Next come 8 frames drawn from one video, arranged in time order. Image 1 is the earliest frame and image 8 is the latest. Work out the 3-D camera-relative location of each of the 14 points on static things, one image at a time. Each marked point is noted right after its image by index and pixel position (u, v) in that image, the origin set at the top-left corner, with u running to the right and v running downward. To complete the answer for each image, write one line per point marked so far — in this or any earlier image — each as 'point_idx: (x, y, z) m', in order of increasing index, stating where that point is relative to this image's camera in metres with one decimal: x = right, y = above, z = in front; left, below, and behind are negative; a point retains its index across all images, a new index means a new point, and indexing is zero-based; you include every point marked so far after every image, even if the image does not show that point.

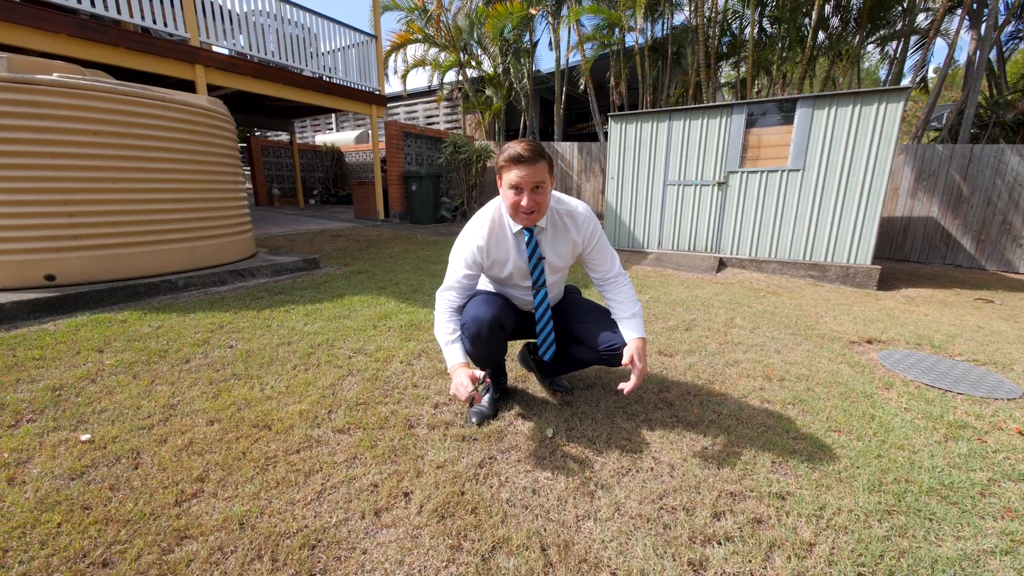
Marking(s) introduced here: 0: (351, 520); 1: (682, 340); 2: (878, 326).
0: (-0.5, -0.7, +1.2) m
1: (+1.1, -0.3, +2.8) m
2: (+3.0, -0.3, +3.5) m
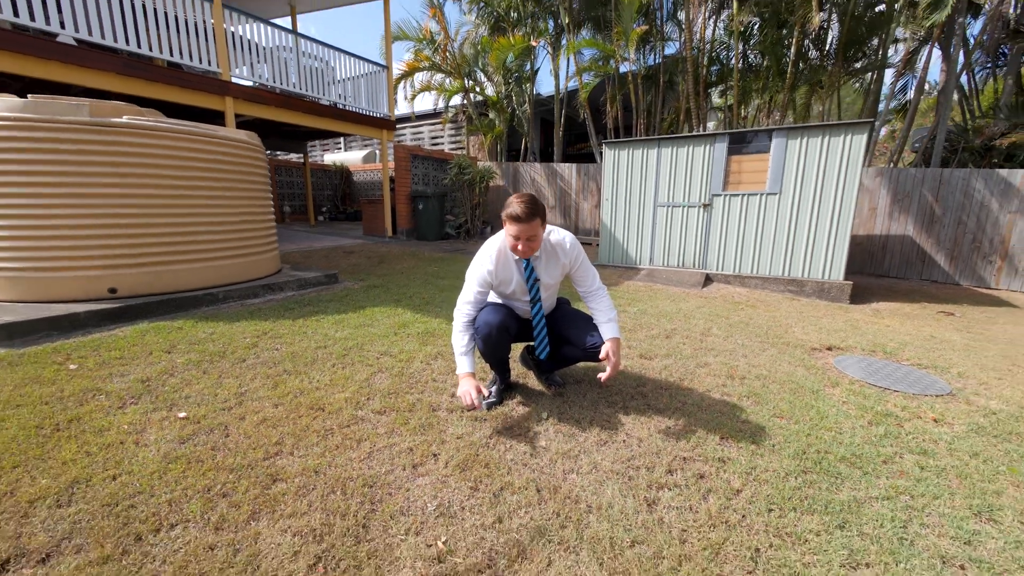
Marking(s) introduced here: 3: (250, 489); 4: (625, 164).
0: (-0.5, -0.7, +1.6) m
1: (+1.1, -0.4, +3.2) m
2: (+3.1, -0.4, +3.9) m
3: (-0.9, -0.7, +1.5) m
4: (+1.8, +1.9, +6.5) m
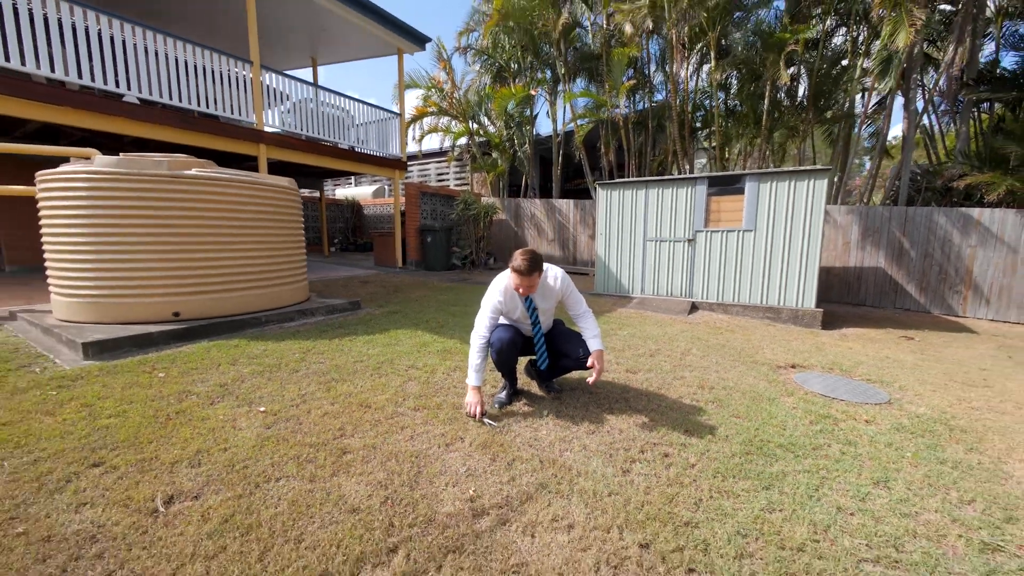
0: (-0.4, -0.8, +2.2) m
1: (+1.2, -0.7, +3.7) m
2: (+3.1, -0.7, +4.4) m
3: (-0.9, -0.8, +2.0) m
4: (+1.8, +1.5, +7.2) m
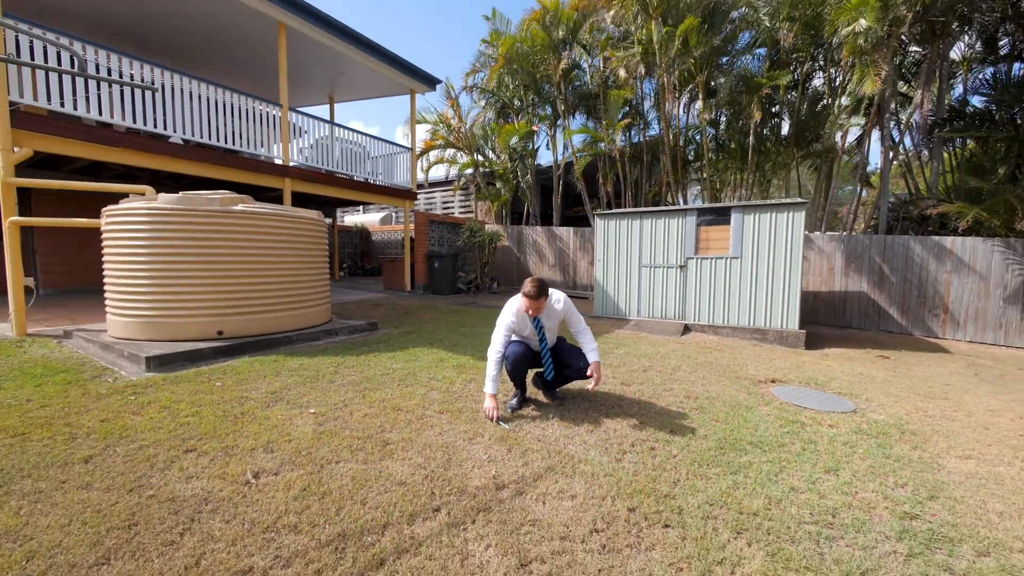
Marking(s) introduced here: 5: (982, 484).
0: (-0.3, -0.9, +2.6) m
1: (+1.3, -0.9, +4.2) m
2: (+3.2, -1.0, +4.9) m
3: (-0.8, -0.9, +2.5) m
4: (+1.9, +1.0, +7.8) m
5: (+2.8, -1.2, +2.5) m
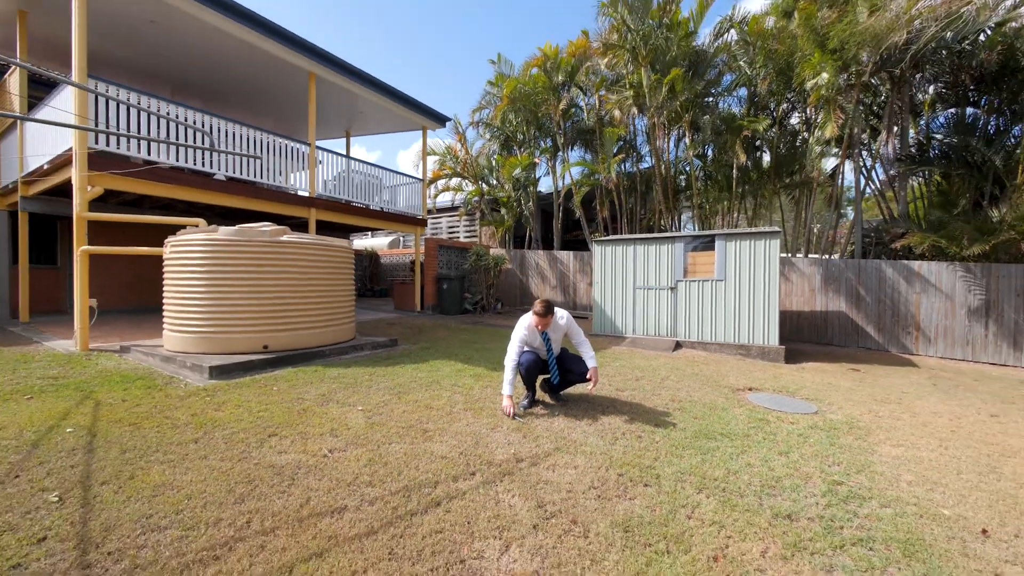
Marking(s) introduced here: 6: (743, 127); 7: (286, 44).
0: (-0.2, -1.1, +3.2) m
1: (+1.4, -1.1, +4.8) m
2: (+3.3, -1.2, +5.5) m
3: (-0.7, -1.1, +3.1) m
4: (+2.0, +0.6, +8.5) m
5: (+2.9, -1.3, +3.1) m
6: (+5.6, +3.9, +10.1) m
7: (-4.1, +4.4, +7.7) m
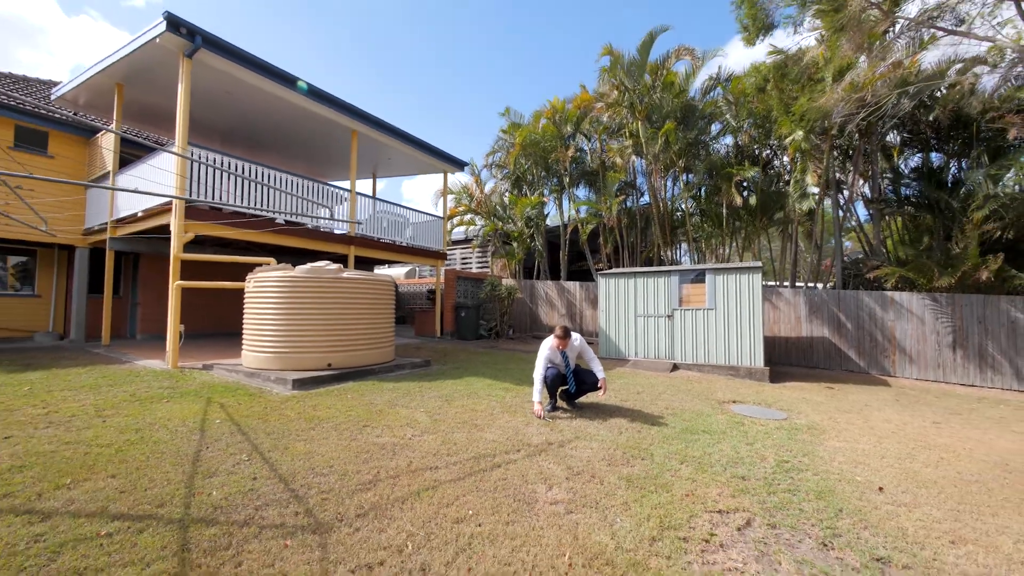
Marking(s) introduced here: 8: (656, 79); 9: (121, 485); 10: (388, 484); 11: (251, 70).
0: (+0.1, -1.4, +4.2) m
1: (+1.7, -1.5, +5.8) m
2: (+3.6, -1.7, +6.5) m
3: (-0.4, -1.4, +4.1) m
4: (+2.3, 0.0, +9.6) m
5: (+3.2, -1.6, +4.1) m
6: (+5.9, +3.1, +11.4) m
7: (-3.8, +3.8, +9.1) m
8: (+4.0, +5.7, +11.5) m
9: (-2.5, -1.2, +2.7) m
10: (-0.8, -1.3, +2.8) m
11: (-4.6, +3.8, +7.4) m
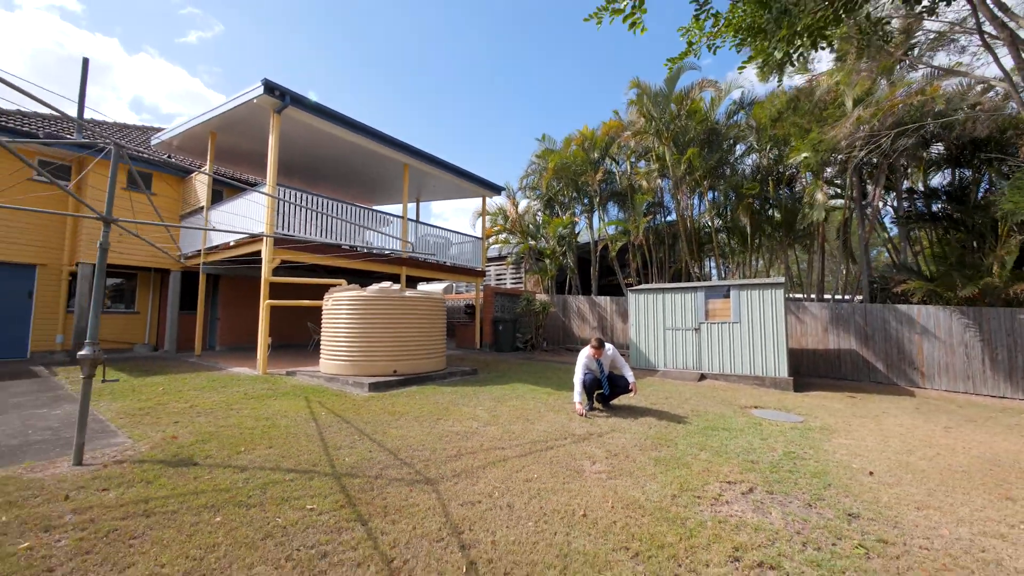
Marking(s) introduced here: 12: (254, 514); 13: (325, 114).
0: (+0.6, -1.6, +5.1) m
1: (+2.3, -1.7, +6.5) m
2: (+4.3, -1.9, +7.0) m
3: (+0.1, -1.6, +4.9) m
4: (+3.2, -0.4, +10.3) m
5: (+3.7, -1.8, +4.7) m
6: (+6.9, +2.7, +11.9) m
7: (-2.9, +3.4, +10.3) m
8: (+4.9, +5.3, +12.3) m
9: (-2.0, -1.4, +3.6) m
10: (-0.4, -1.5, +3.7) m
11: (-3.8, +3.5, +8.7) m
12: (-1.6, -1.4, +2.6) m
13: (-3.8, +3.6, +8.6) m
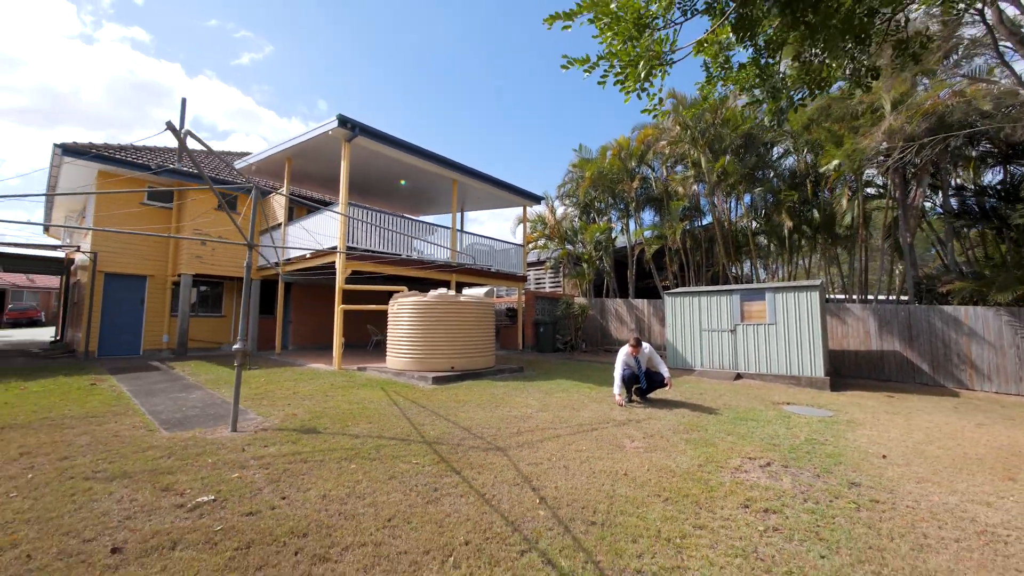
0: (+1.3, -1.7, +5.8) m
1: (+3.1, -1.8, +7.1) m
2: (+5.1, -2.0, +7.4) m
3: (+0.8, -1.7, +5.7) m
4: (+4.3, -0.4, +10.8) m
5: (+4.4, -1.8, +5.2) m
6: (+8.1, +2.7, +12.1) m
7: (-1.8, +3.3, +11.3) m
8: (+6.1, +5.2, +12.6) m
9: (-1.5, -1.5, +4.6) m
10: (+0.2, -1.6, +4.5) m
11: (-2.9, +3.3, +9.8) m
12: (-1.1, -1.5, +3.5) m
13: (-2.9, +3.4, +9.7) m
